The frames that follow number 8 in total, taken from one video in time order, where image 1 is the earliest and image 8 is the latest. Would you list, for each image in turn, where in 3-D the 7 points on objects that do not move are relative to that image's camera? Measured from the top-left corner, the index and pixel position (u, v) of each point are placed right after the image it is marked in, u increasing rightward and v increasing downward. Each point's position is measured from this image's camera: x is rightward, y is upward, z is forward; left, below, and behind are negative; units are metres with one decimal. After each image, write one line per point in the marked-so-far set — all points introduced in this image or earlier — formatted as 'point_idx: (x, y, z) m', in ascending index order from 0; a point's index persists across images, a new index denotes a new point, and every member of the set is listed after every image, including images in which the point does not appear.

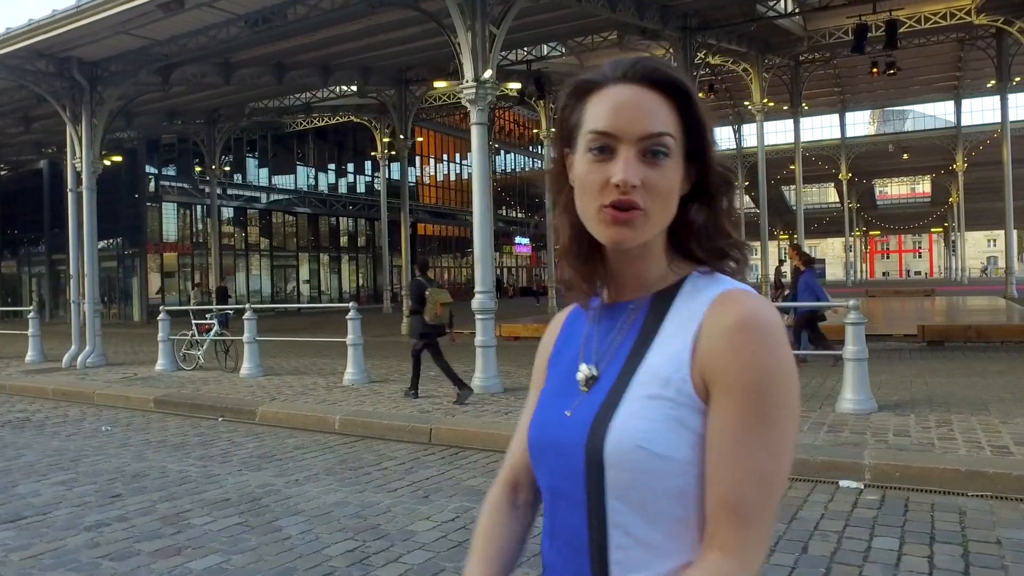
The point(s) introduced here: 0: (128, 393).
0: (-5.5, -1.5, +11.3) m
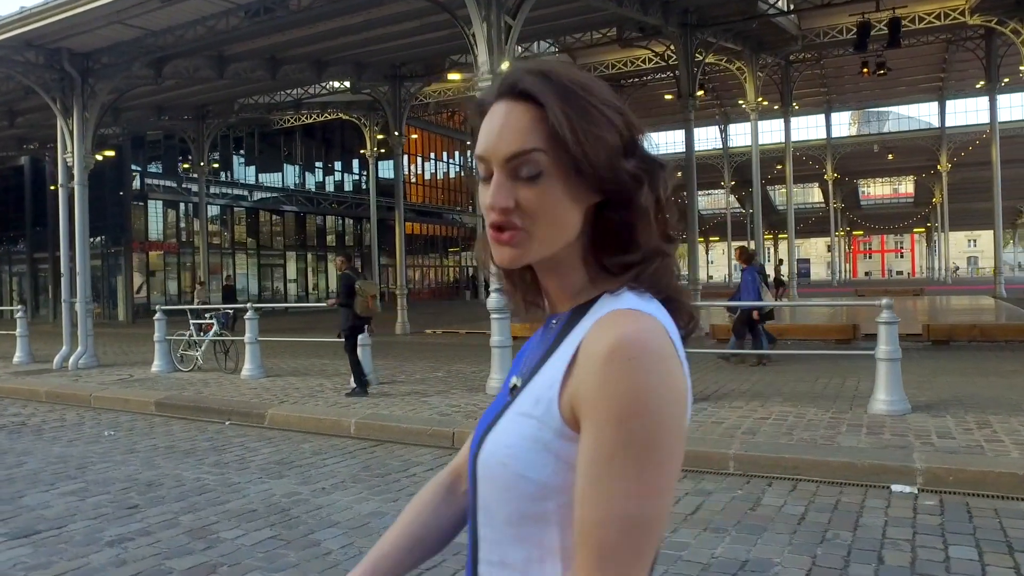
0: (-5.3, -1.5, +10.9) m
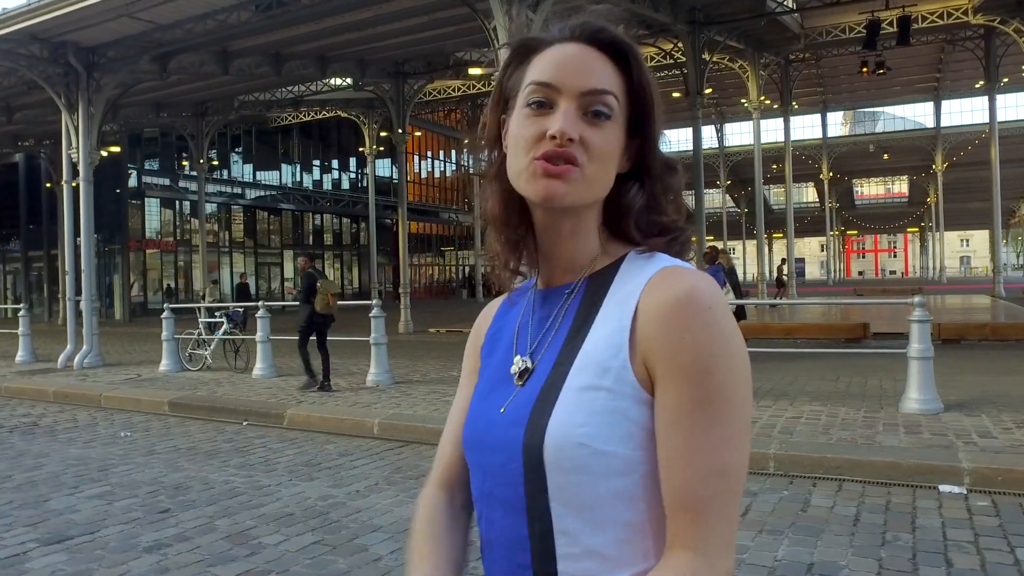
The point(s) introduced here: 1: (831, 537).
0: (-5.0, -1.5, +10.6) m
1: (+2.1, -1.7, +5.2) m
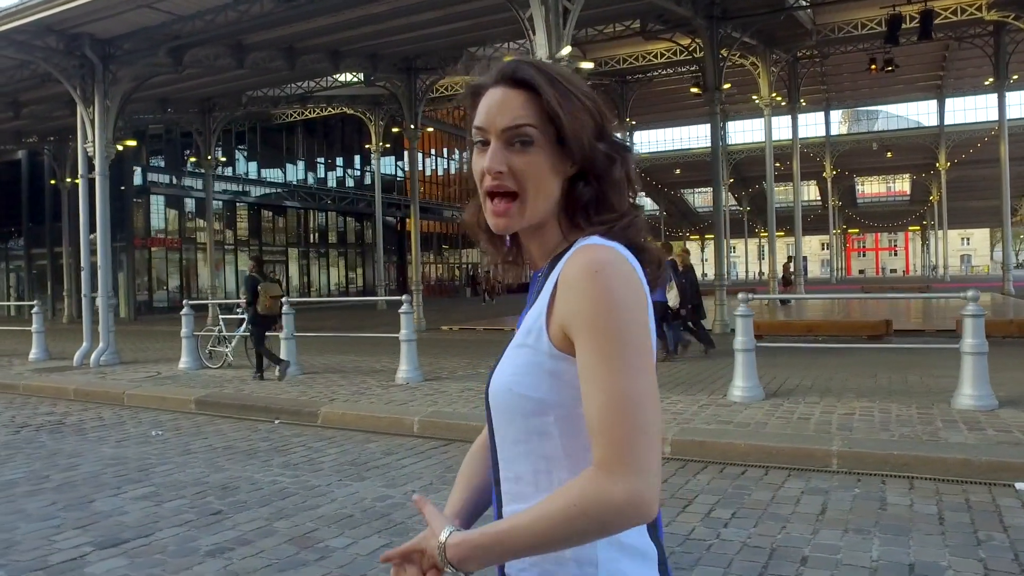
0: (-4.6, -1.4, +10.4) m
1: (+2.6, -1.6, +5.0) m
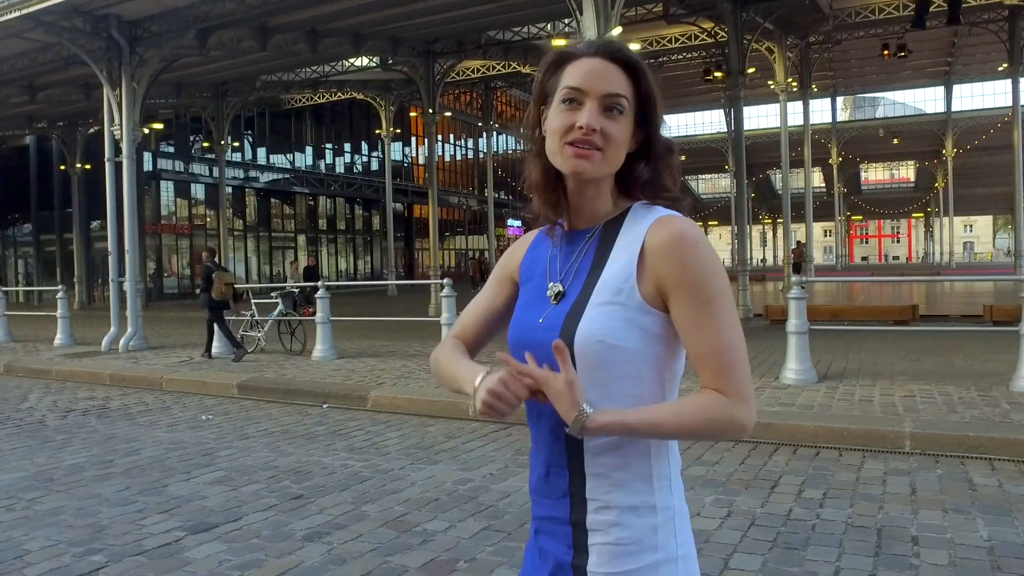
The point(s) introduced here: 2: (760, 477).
0: (-4.0, -1.2, +10.3) m
1: (+3.2, -1.4, +5.0) m
2: (+1.9, -1.5, +6.1) m
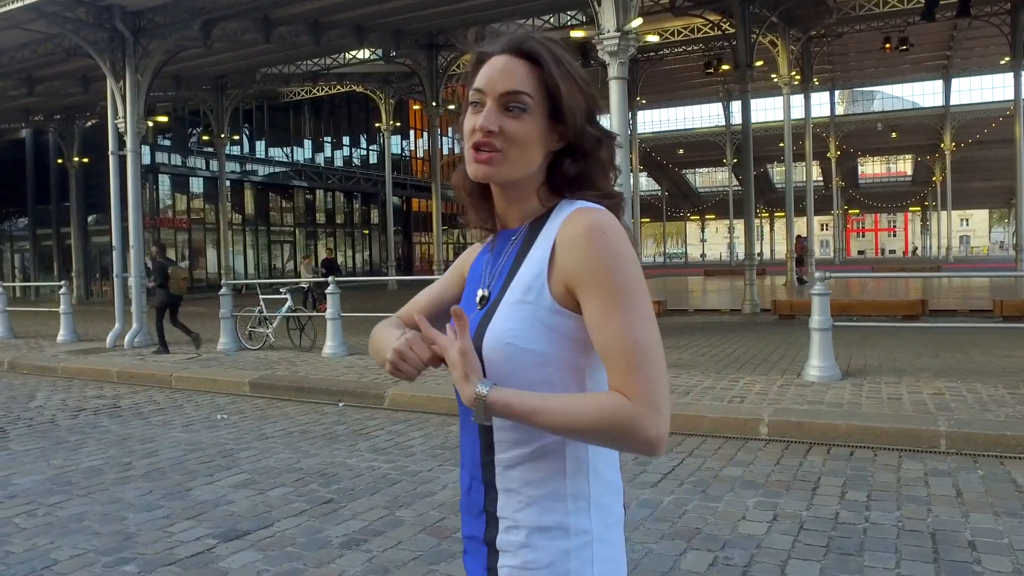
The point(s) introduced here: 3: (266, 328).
0: (-3.8, -1.1, +10.1) m
1: (+3.5, -1.4, +4.9) m
2: (+2.2, -1.4, +5.9) m
3: (-3.8, -0.6, +12.3) m
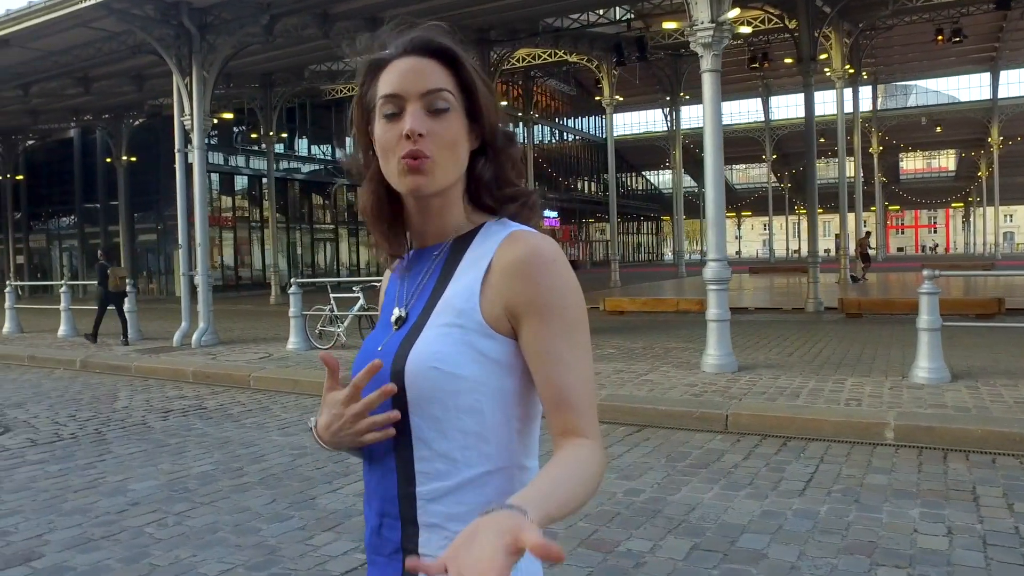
0: (-2.7, -1.1, +9.9) m
1: (+4.4, -1.4, +4.5) m
2: (+3.1, -1.4, +5.6) m
3: (-2.7, -0.6, +12.1) m
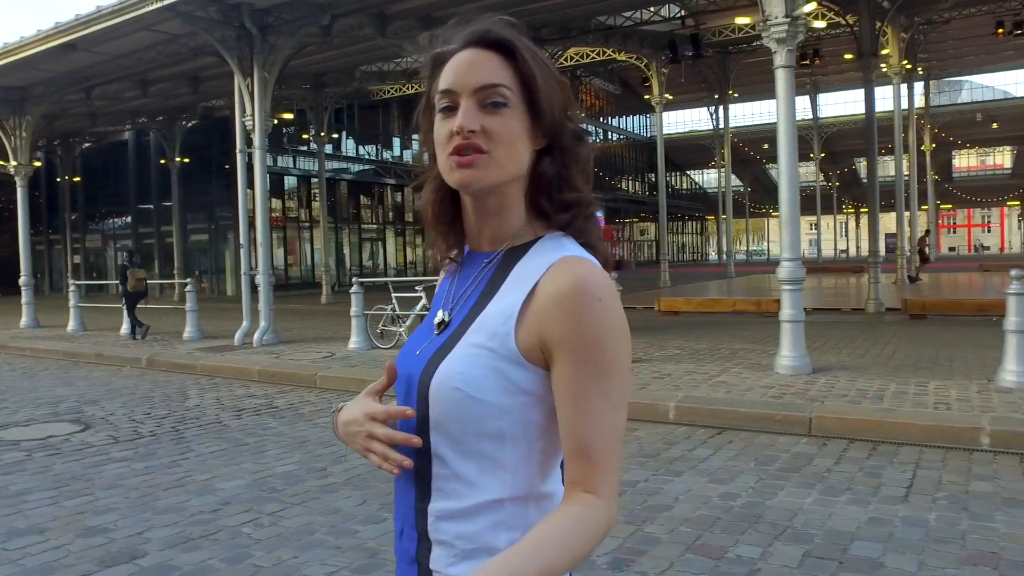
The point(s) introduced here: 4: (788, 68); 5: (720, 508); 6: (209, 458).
0: (-1.9, -1.1, +9.9) m
1: (+5.0, -1.4, +4.2) m
2: (+3.7, -1.4, +5.3) m
3: (-1.8, -0.6, +12.1) m
4: (+3.2, +2.6, +9.1) m
5: (+1.3, -1.4, +5.1) m
6: (-2.6, -1.4, +6.7) m
